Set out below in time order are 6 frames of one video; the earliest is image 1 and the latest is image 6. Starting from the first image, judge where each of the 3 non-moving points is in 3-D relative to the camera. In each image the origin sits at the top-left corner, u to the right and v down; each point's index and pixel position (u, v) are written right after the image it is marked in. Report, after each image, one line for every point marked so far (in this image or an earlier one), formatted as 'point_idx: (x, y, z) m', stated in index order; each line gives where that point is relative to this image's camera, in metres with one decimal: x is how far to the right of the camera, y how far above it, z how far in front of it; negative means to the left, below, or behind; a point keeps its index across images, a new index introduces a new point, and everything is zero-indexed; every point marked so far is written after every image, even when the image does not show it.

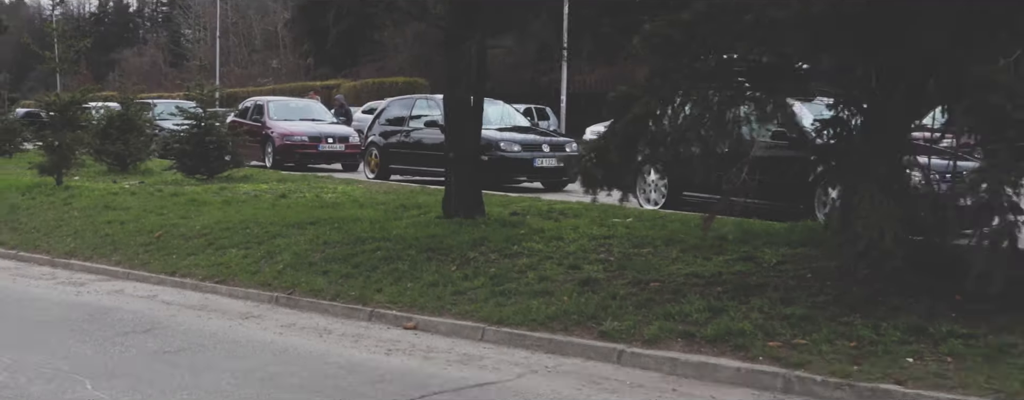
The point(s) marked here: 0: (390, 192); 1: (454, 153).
0: (-1.4, +0.1, +14.9) m
1: (-0.5, +0.4, +10.6) m
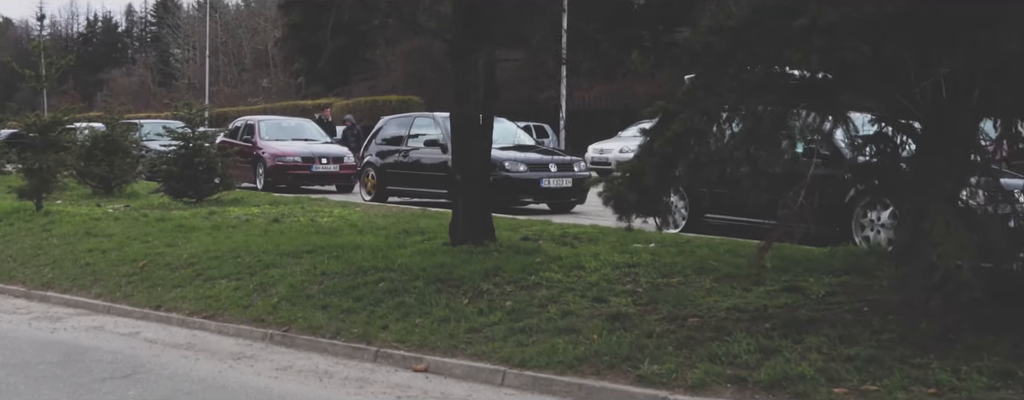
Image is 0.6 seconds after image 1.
0: (-1.4, -0.2, +14.1) m
1: (-0.4, +0.2, +9.8) m
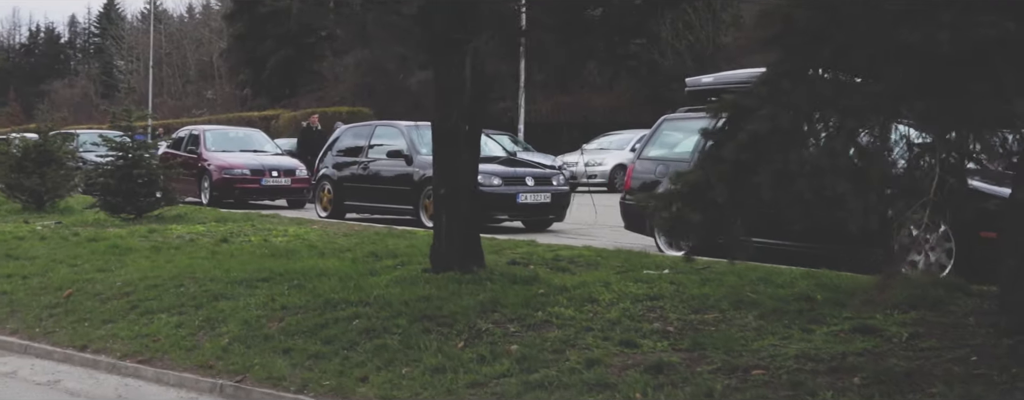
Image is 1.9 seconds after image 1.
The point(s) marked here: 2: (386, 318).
0: (-1.6, -0.4, +12.6) m
1: (-0.4, +0.1, +8.3) m
2: (-0.7, -0.6, +7.0) m
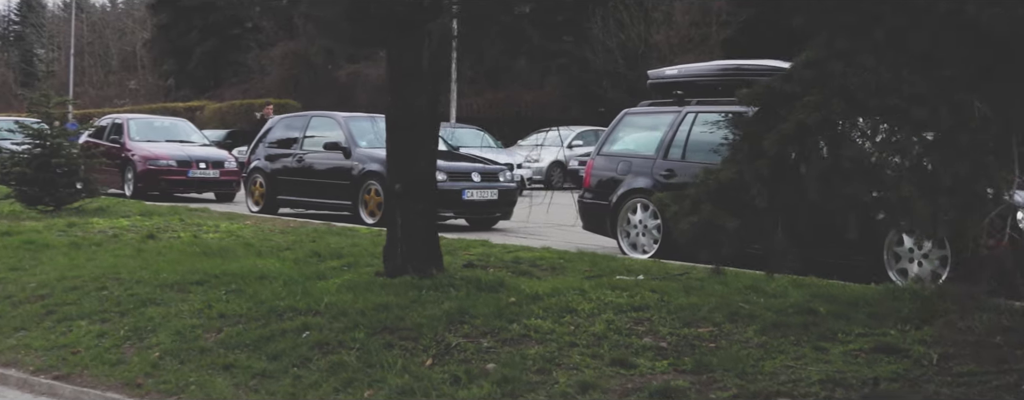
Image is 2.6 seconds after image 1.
0: (-2.0, -0.3, +11.7) m
1: (-0.6, +0.1, +7.5) m
2: (-0.8, -0.6, +6.1) m
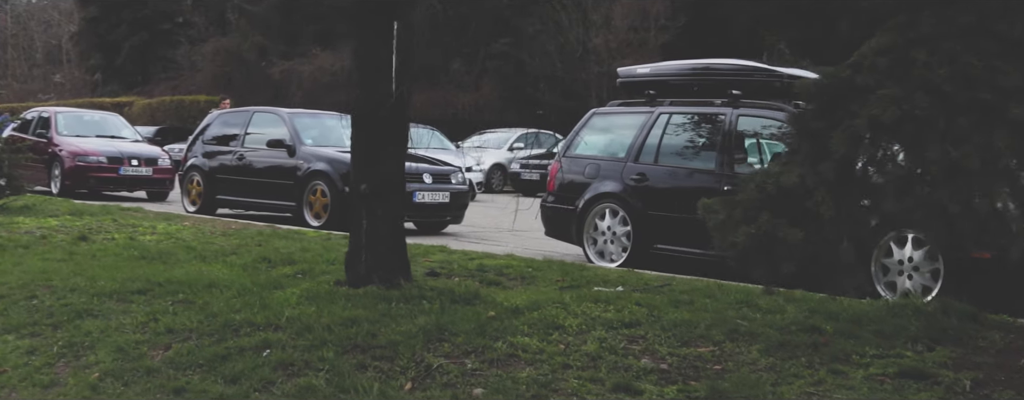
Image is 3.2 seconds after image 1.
0: (-2.4, -0.3, +11.0) m
1: (-0.8, +0.1, +6.9) m
2: (-0.9, -0.6, +5.5) m
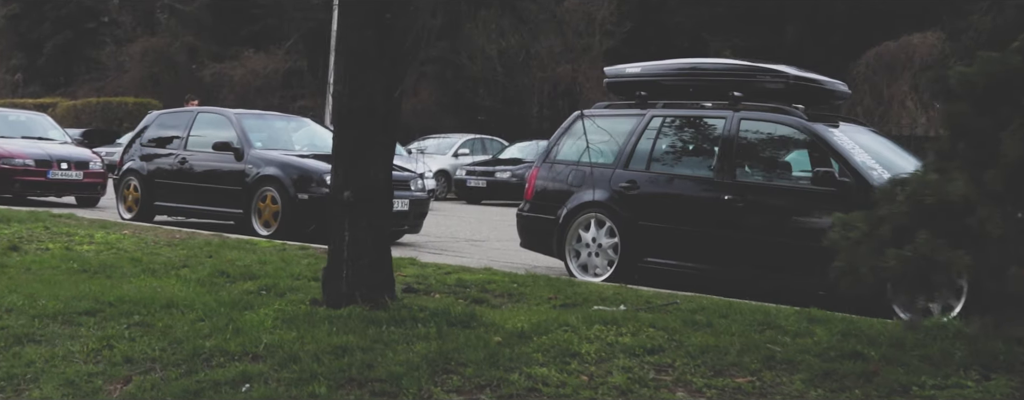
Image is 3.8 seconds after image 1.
0: (-2.6, -0.4, +10.1) m
1: (-0.8, 0.0, +6.1) m
2: (-0.8, -0.7, +4.7) m
